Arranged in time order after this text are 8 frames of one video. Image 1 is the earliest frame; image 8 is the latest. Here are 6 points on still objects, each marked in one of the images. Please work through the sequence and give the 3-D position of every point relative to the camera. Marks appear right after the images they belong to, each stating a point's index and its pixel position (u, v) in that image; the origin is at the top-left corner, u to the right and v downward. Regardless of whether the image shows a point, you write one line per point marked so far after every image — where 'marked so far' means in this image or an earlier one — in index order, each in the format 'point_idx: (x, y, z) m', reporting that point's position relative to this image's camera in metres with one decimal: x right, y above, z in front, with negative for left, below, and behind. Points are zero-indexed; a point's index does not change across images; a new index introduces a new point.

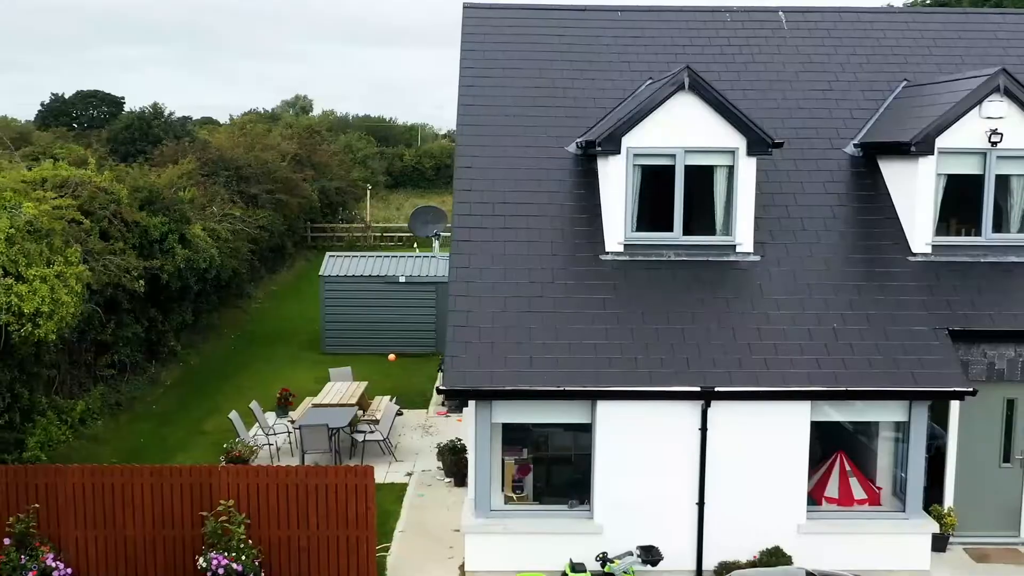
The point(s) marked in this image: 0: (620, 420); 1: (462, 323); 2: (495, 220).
0: (+1.3, -1.6, +11.3) m
1: (-0.6, -0.4, +11.6) m
2: (-0.2, +0.9, +12.9) m
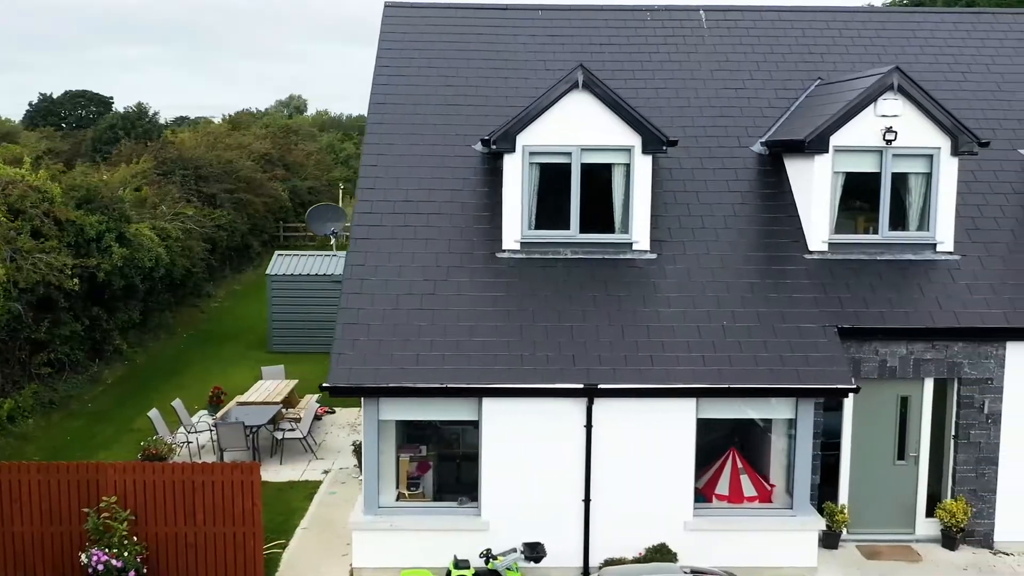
0: (-0.1, -1.6, +11.3) m
1: (-2.0, -0.4, +11.7) m
2: (-1.6, +1.0, +12.9) m
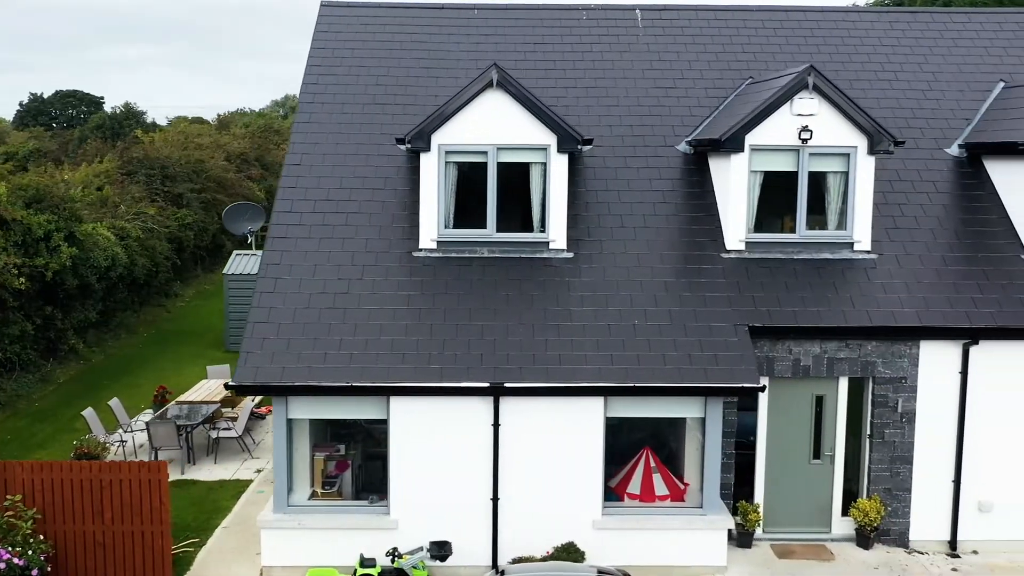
0: (-1.2, -1.5, +11.3) m
1: (-3.1, -0.4, +11.7) m
2: (-2.7, +1.0, +12.9) m
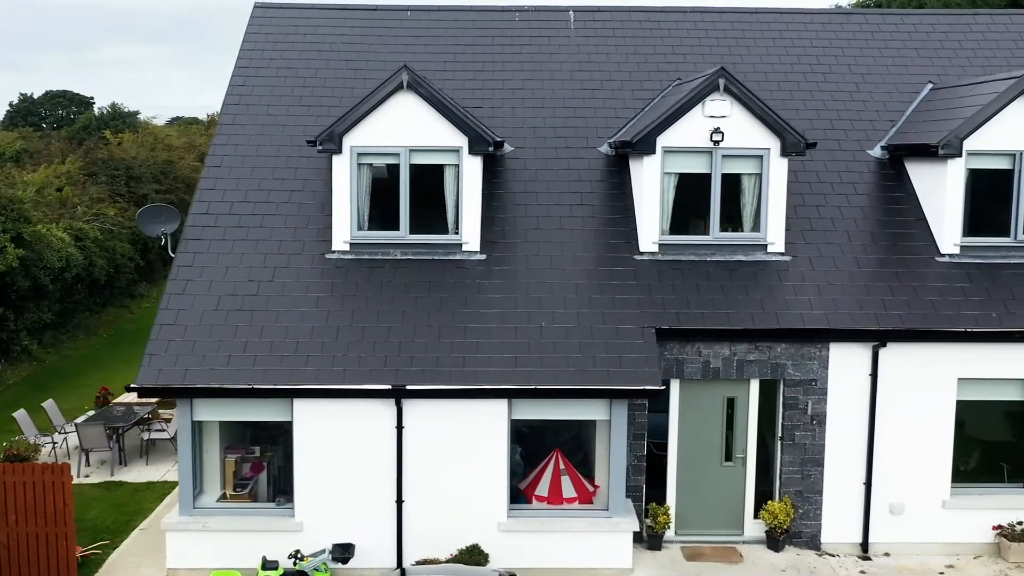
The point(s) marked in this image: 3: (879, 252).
0: (-2.4, -1.6, +11.3) m
1: (-4.3, -0.4, +11.7) m
2: (-3.9, +0.9, +12.9) m
3: (+5.0, +0.5, +12.7) m
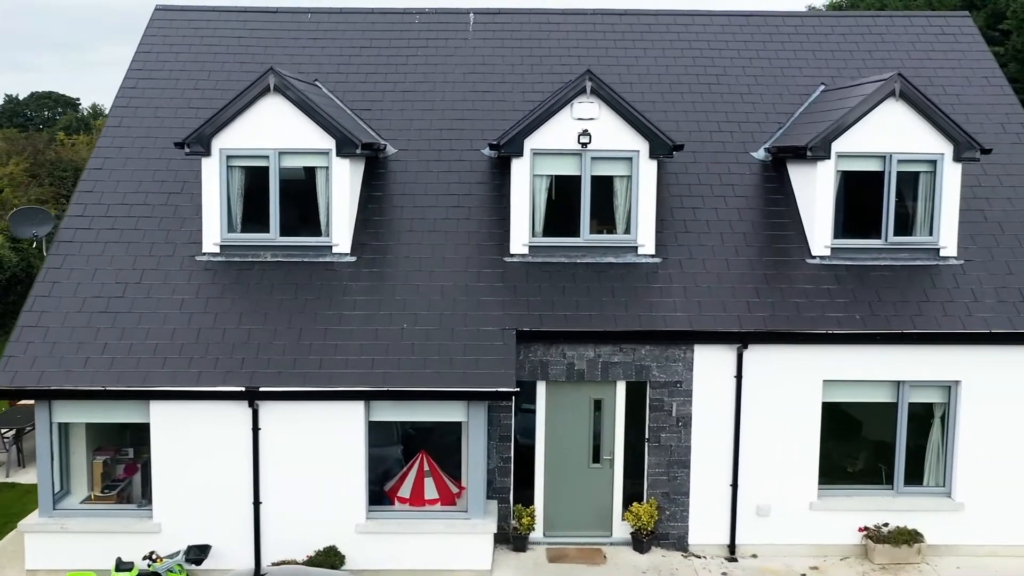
0: (-4.1, -1.6, +11.3) m
1: (-6.0, -0.4, +11.7) m
2: (-5.6, +0.9, +12.9) m
3: (+3.3, +0.5, +12.8) m
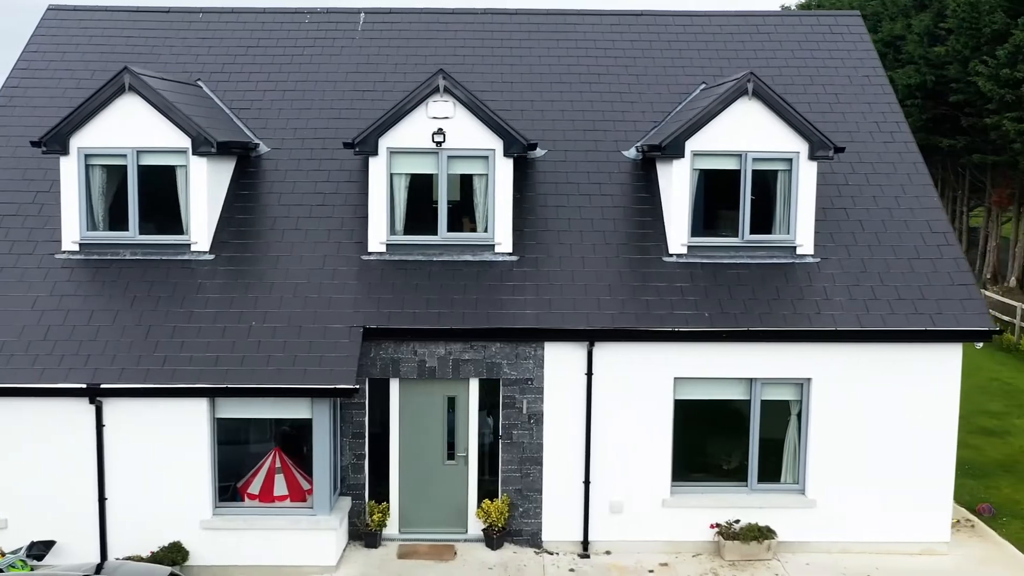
0: (-6.0, -1.6, +11.4) m
1: (-7.9, -0.4, +11.8) m
2: (-7.5, +1.0, +13.0) m
3: (+1.3, +0.5, +12.8) m
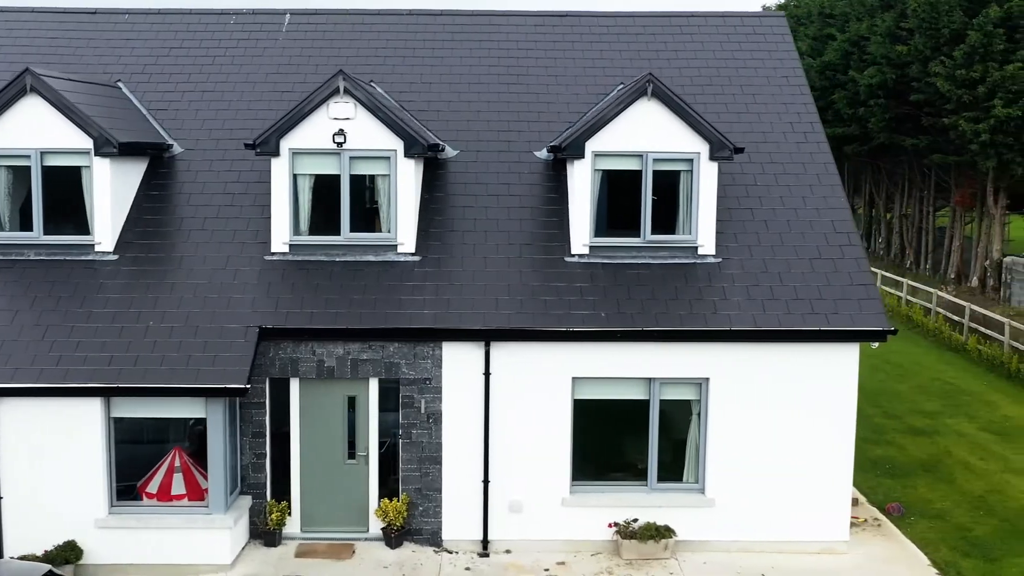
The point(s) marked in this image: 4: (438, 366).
0: (-7.4, -1.6, +11.5) m
1: (-9.3, -0.4, +11.9) m
2: (-8.9, +0.9, +13.1) m
3: (0.0, +0.5, +12.9) m
4: (-1.0, -1.0, +12.2) m
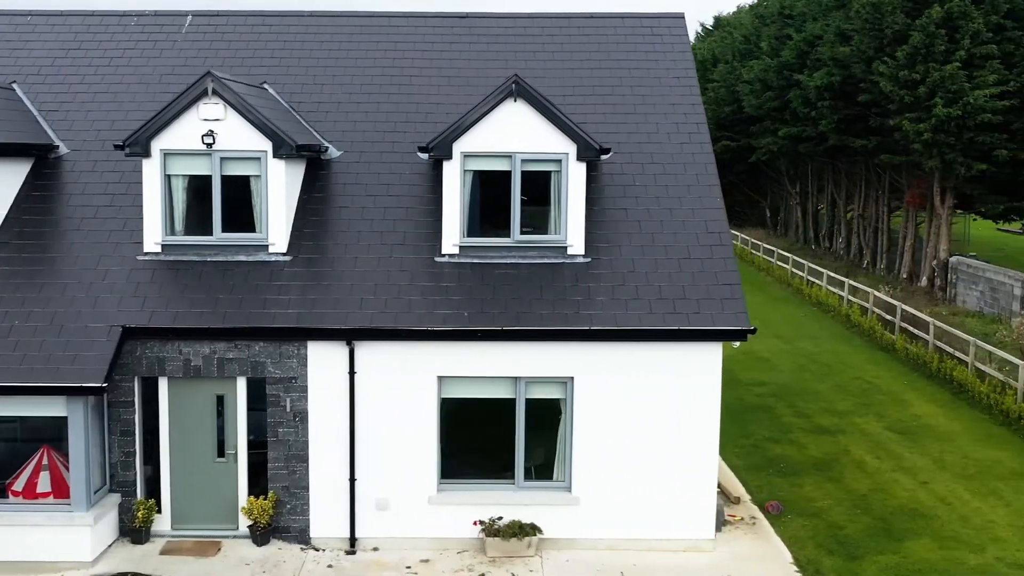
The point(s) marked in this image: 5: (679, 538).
0: (-9.1, -1.6, +11.6) m
1: (-11.0, -0.4, +12.0) m
2: (-10.6, +1.0, +13.2) m
3: (-1.8, +0.5, +13.0) m
4: (-2.7, -1.0, +12.3) m
5: (+2.2, -3.4, +12.6) m
